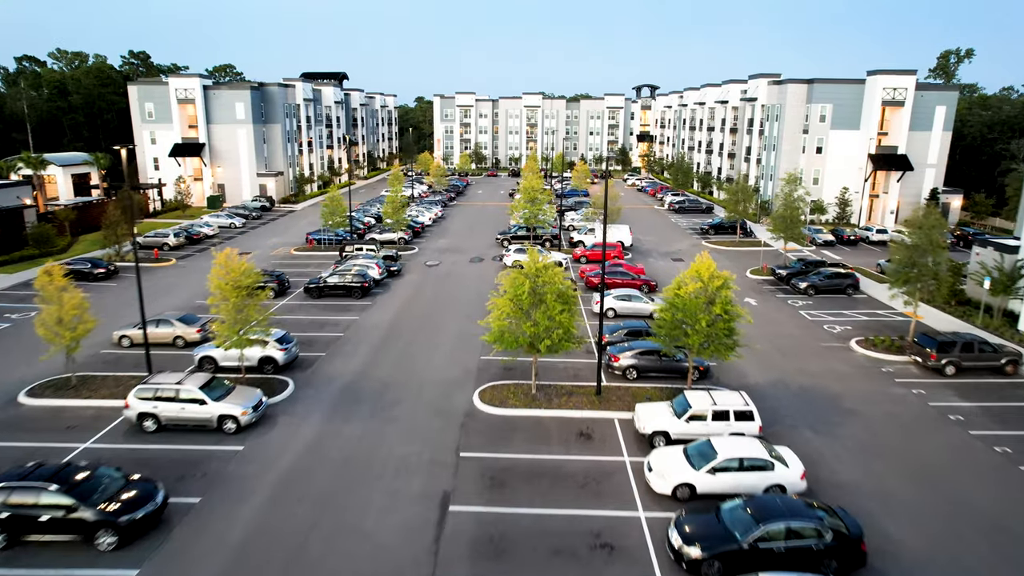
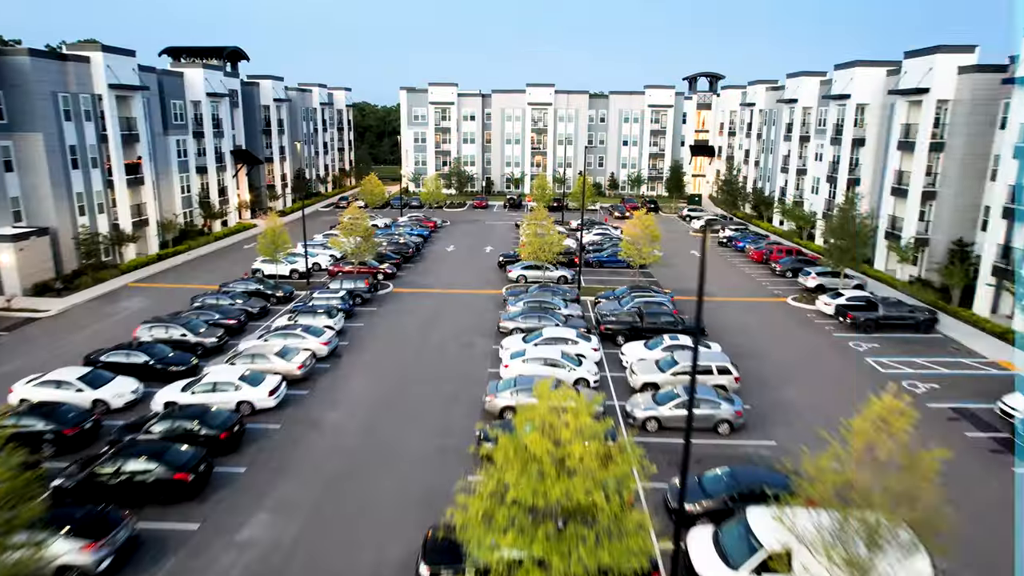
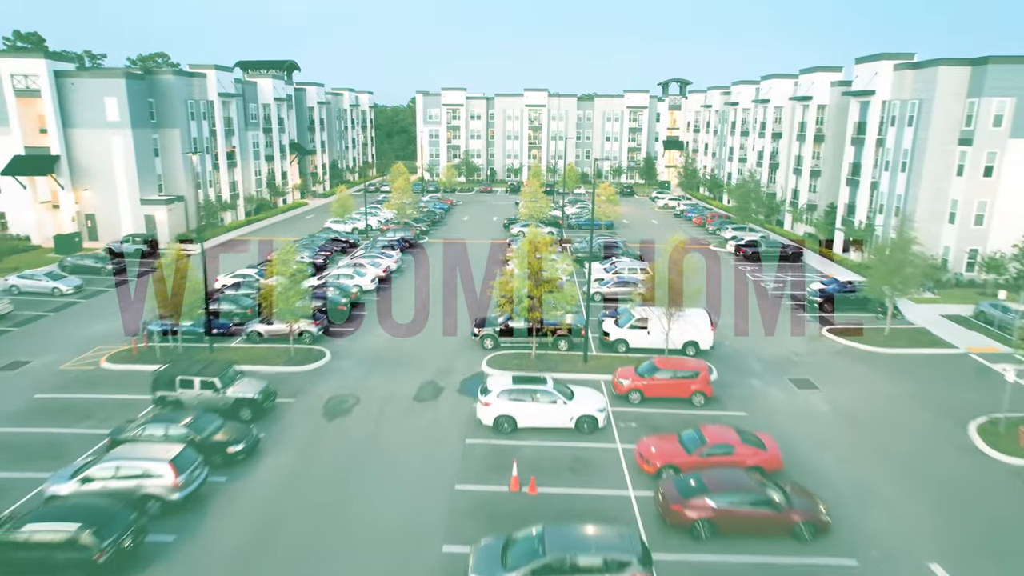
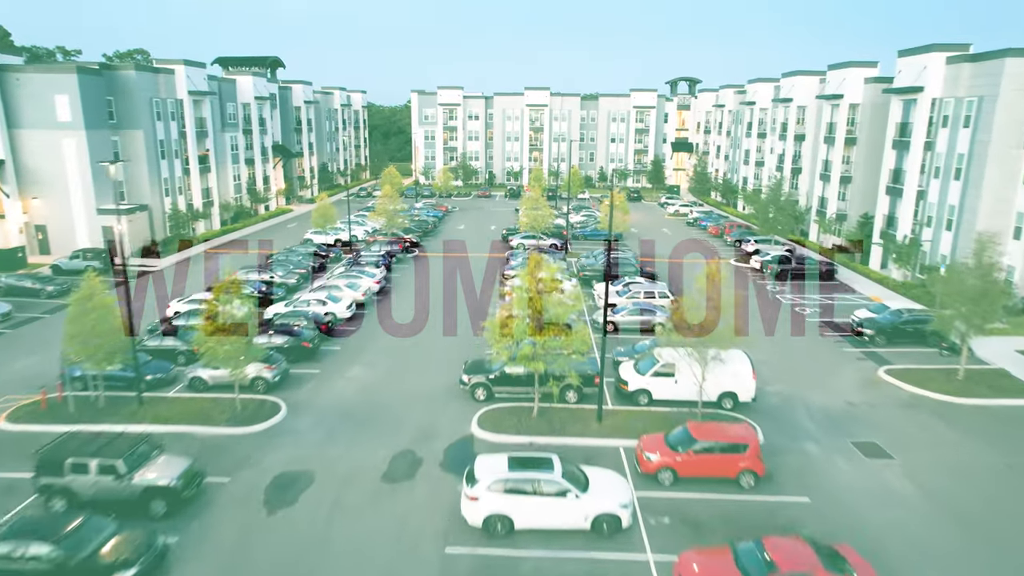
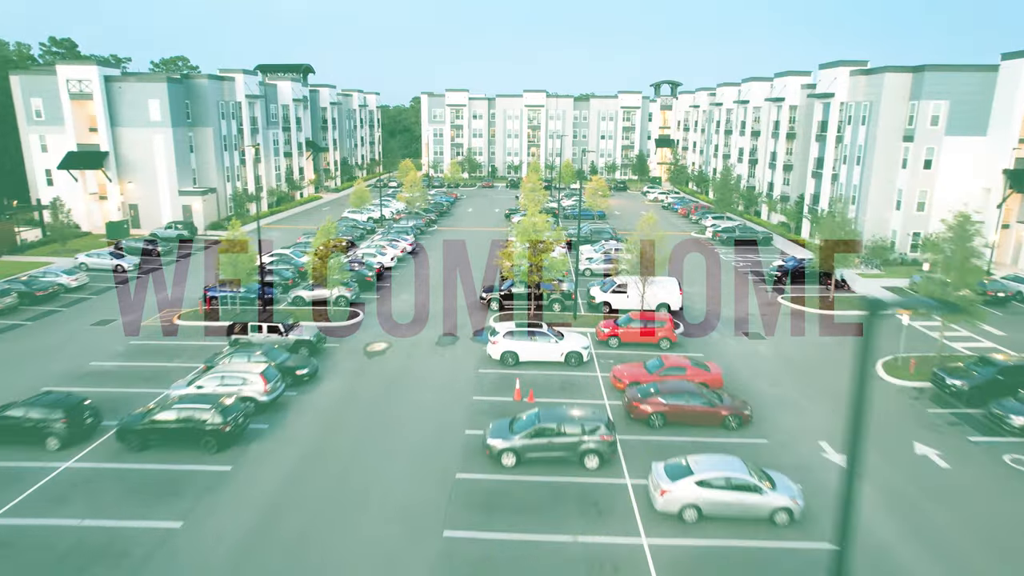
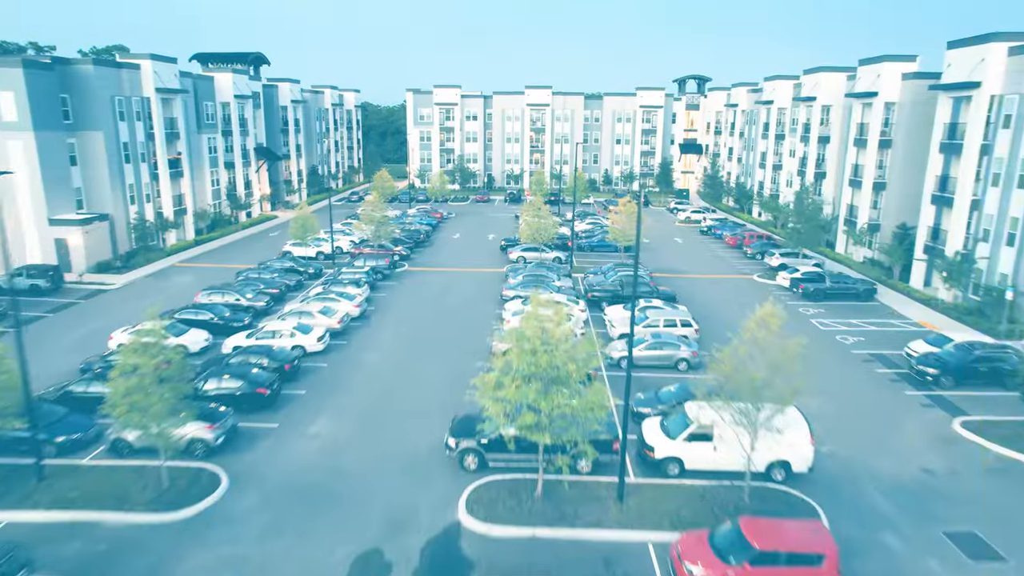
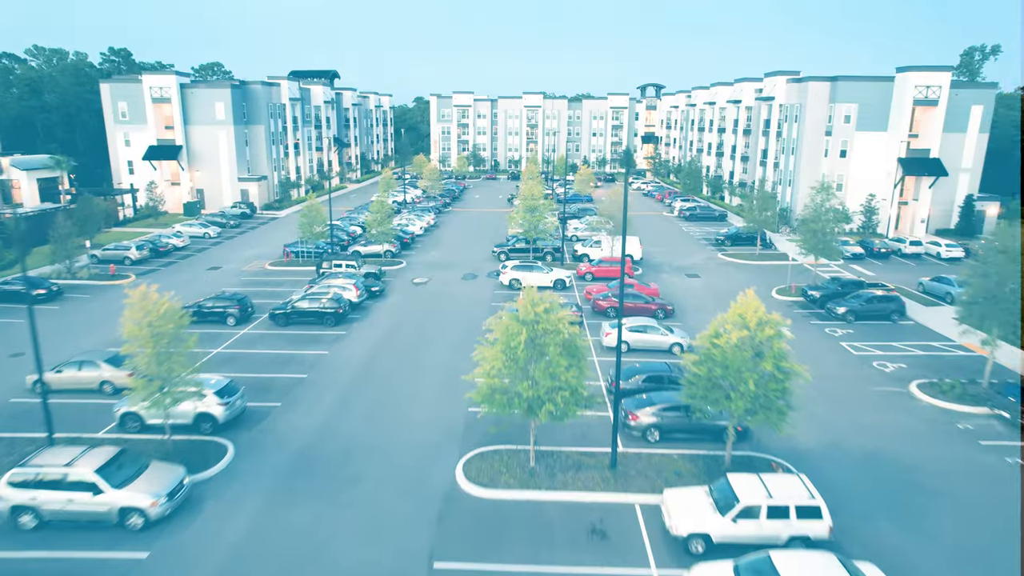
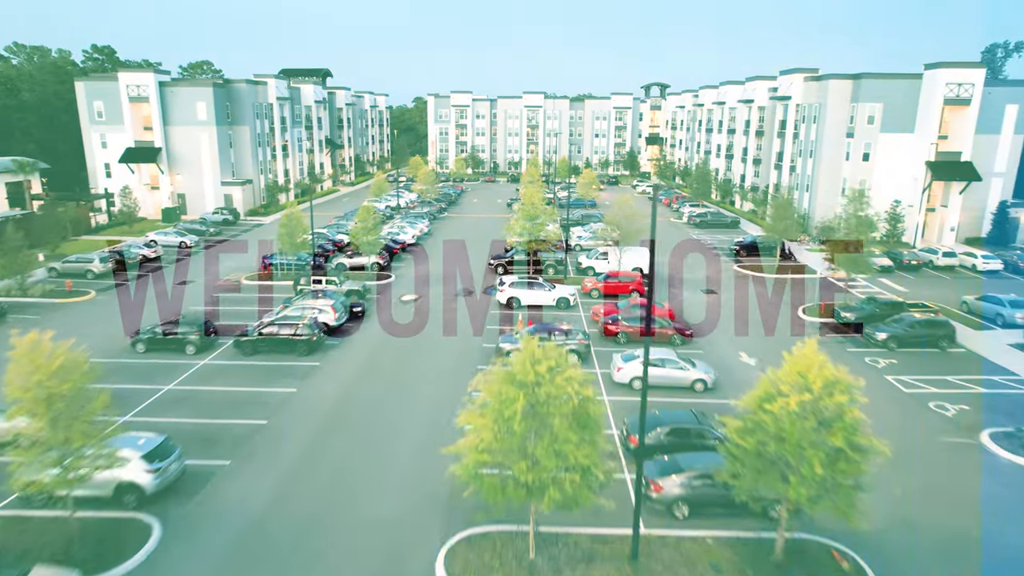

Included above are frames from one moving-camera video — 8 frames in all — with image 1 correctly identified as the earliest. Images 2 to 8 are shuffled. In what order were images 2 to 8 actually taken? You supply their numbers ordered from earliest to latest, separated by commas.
7, 8, 5, 3, 4, 6, 2
